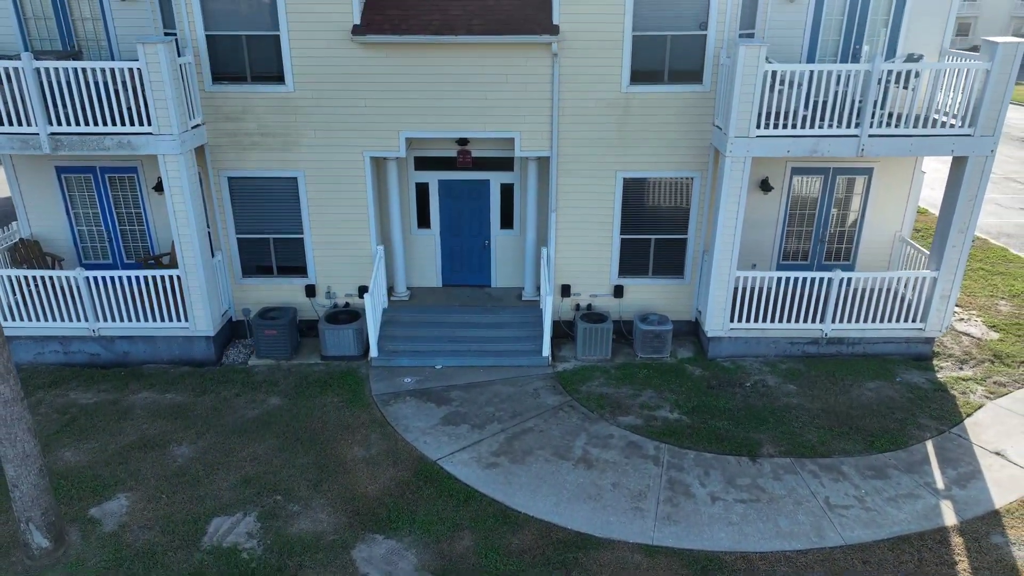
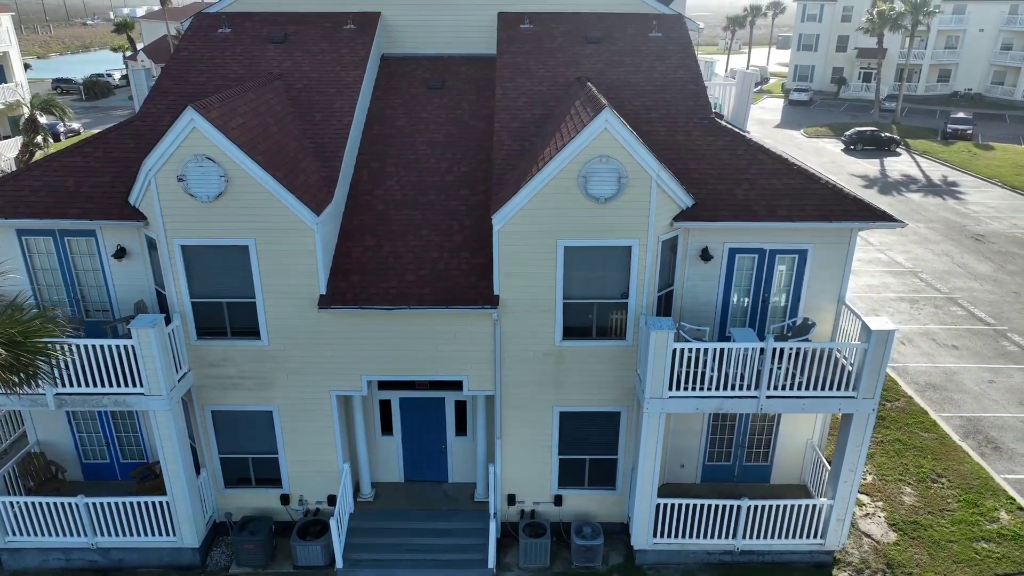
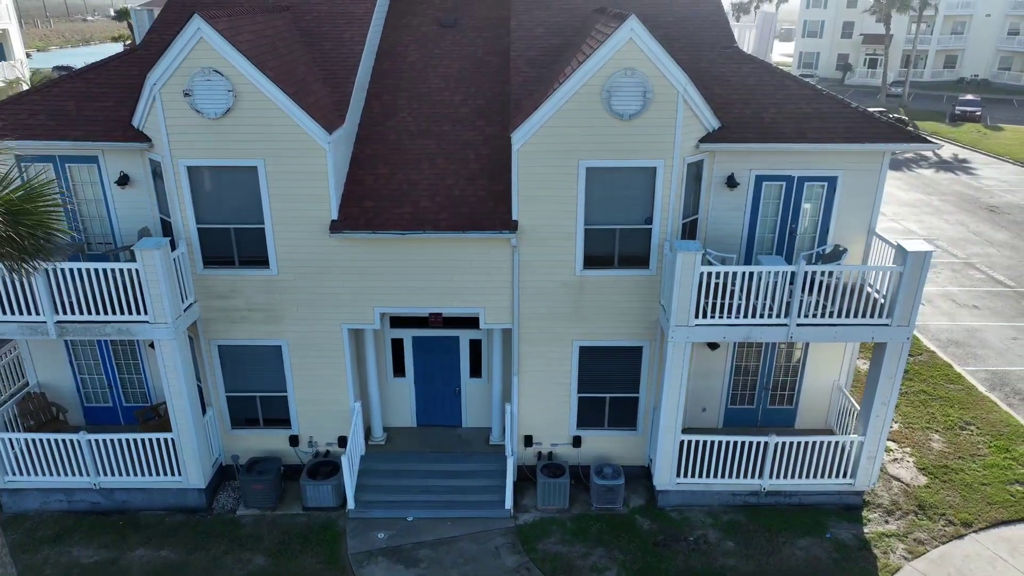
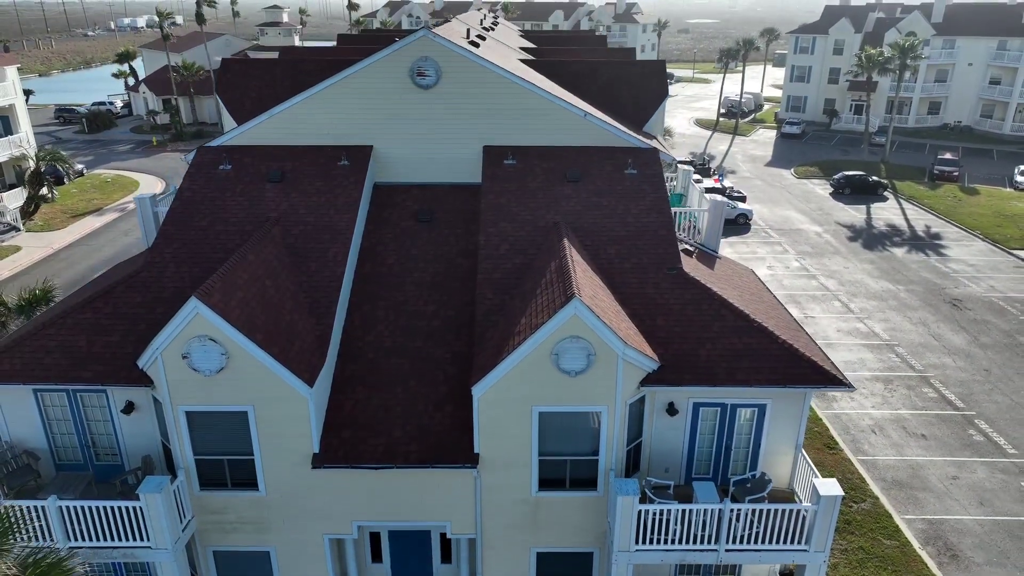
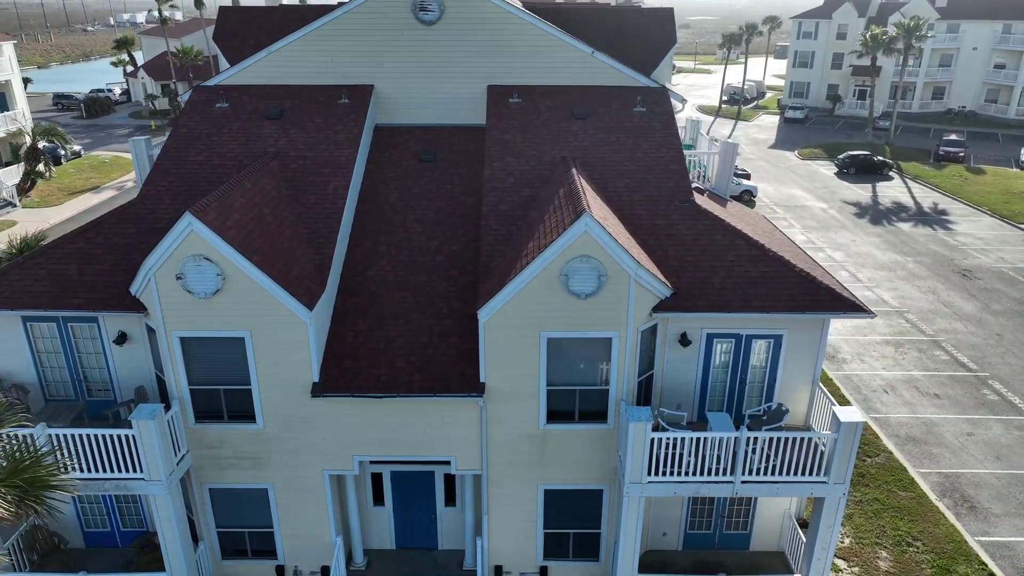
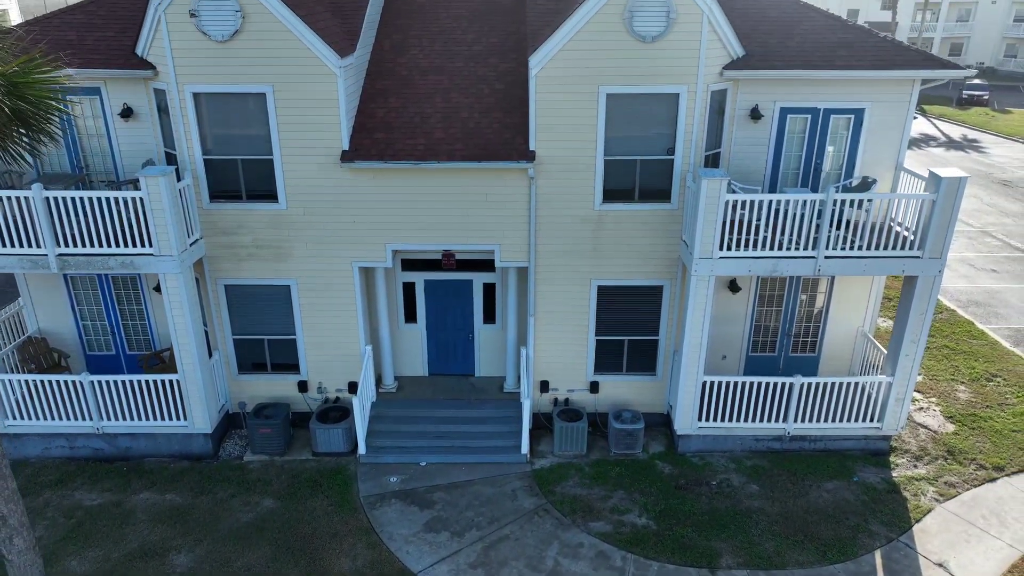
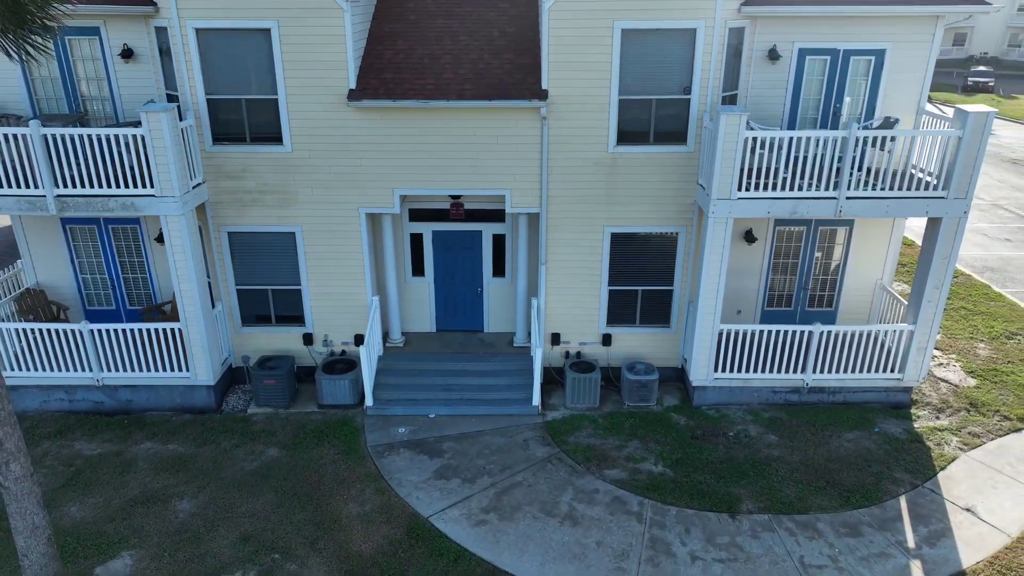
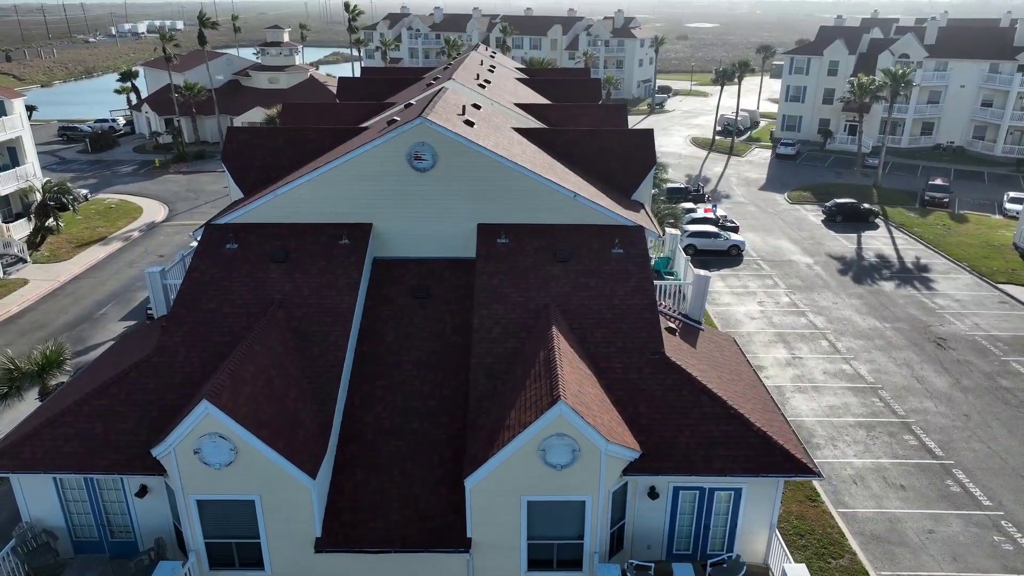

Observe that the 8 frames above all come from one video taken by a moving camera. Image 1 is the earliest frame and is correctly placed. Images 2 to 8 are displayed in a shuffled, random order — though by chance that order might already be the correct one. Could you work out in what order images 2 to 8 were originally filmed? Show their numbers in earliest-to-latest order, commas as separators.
7, 6, 3, 2, 5, 4, 8
